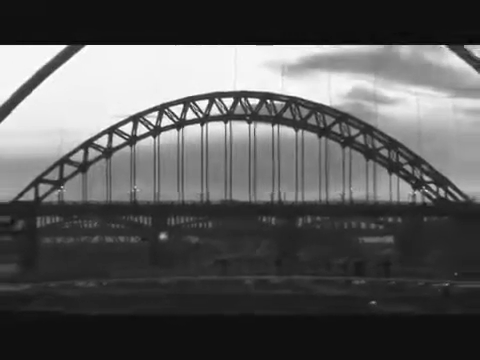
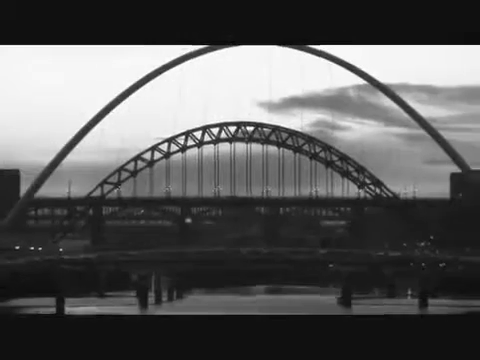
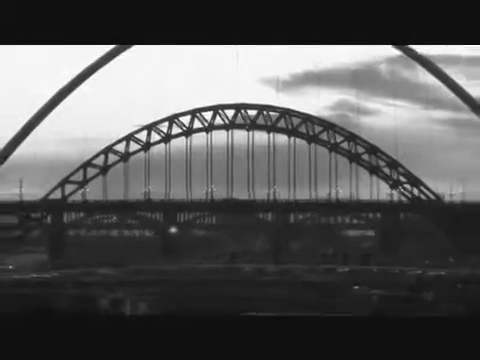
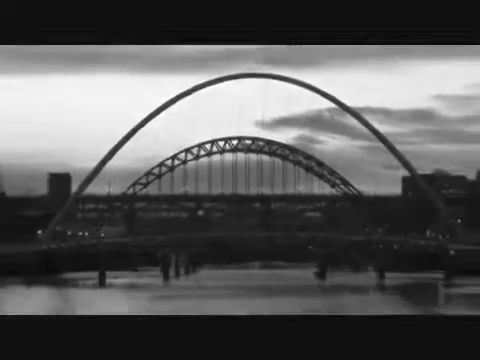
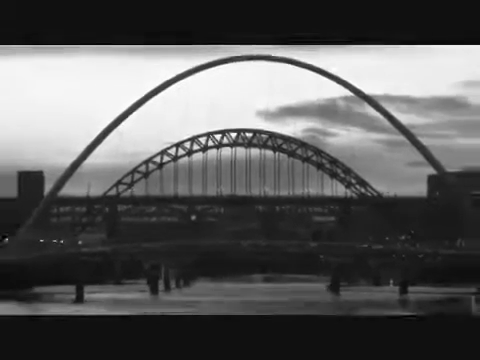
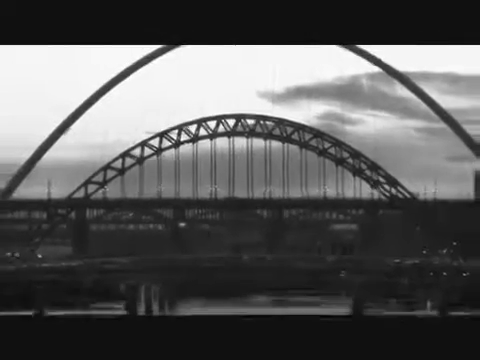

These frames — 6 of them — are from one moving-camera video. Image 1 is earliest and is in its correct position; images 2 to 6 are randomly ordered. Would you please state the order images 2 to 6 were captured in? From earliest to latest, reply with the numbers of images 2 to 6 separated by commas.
3, 6, 2, 5, 4
